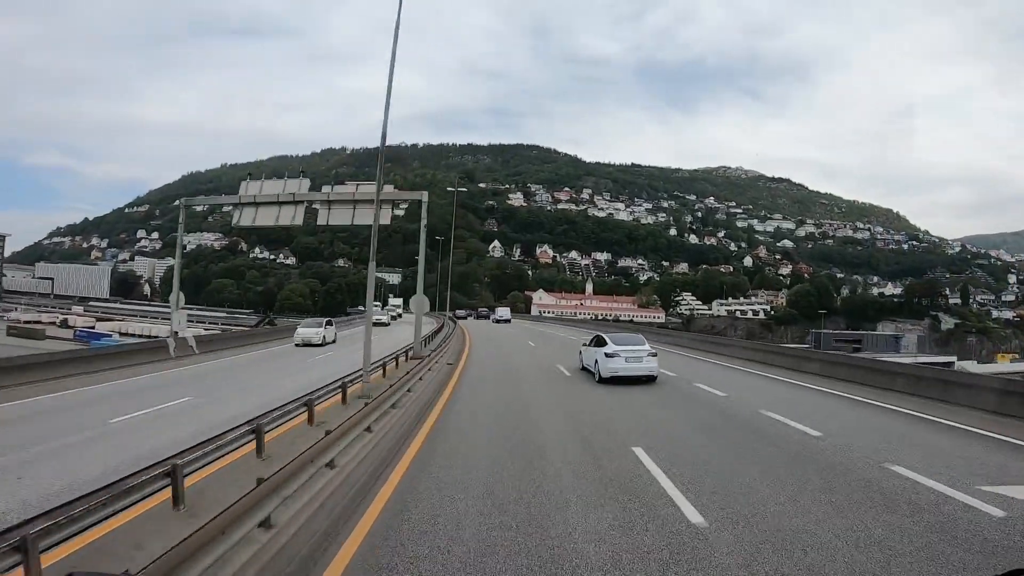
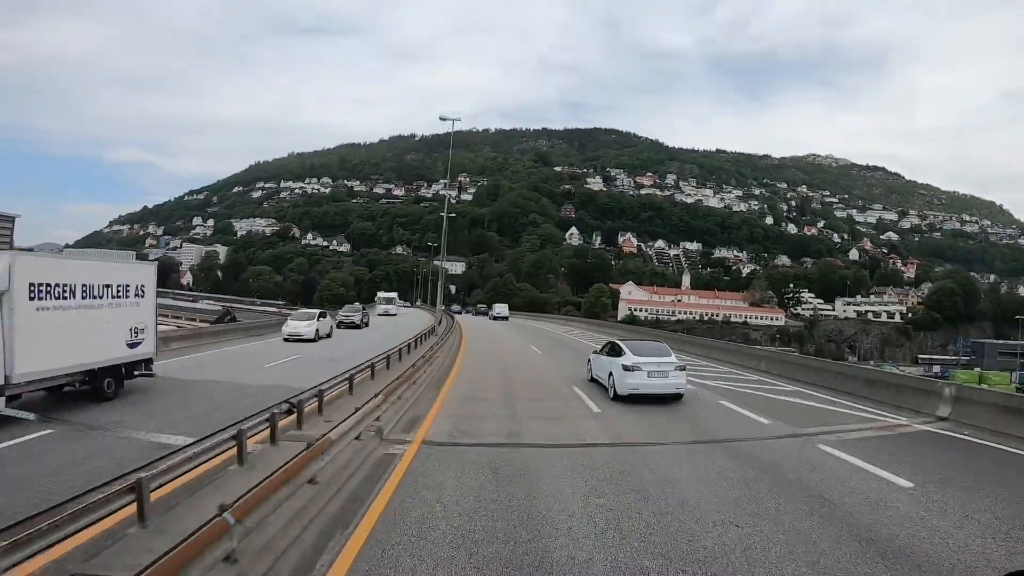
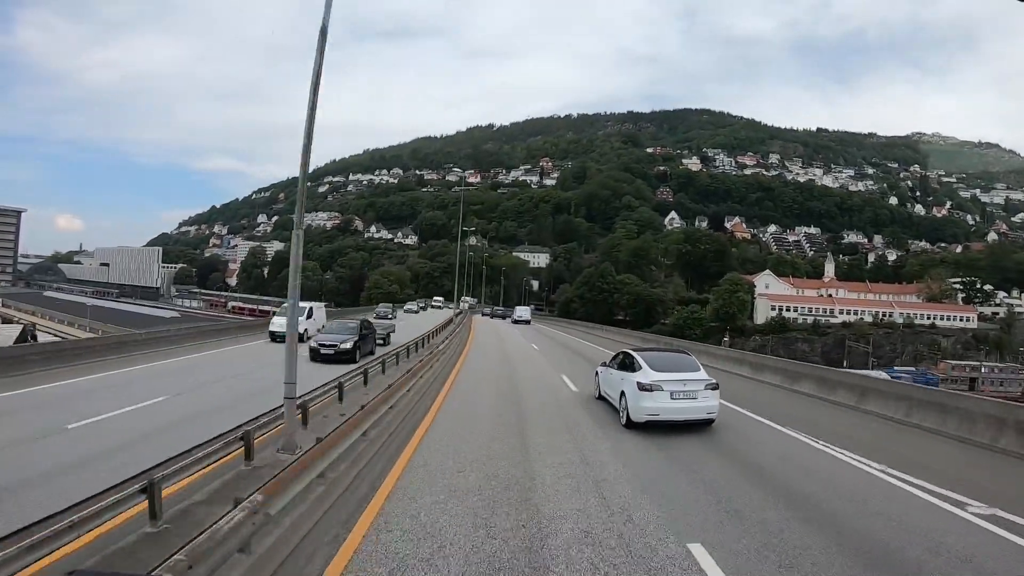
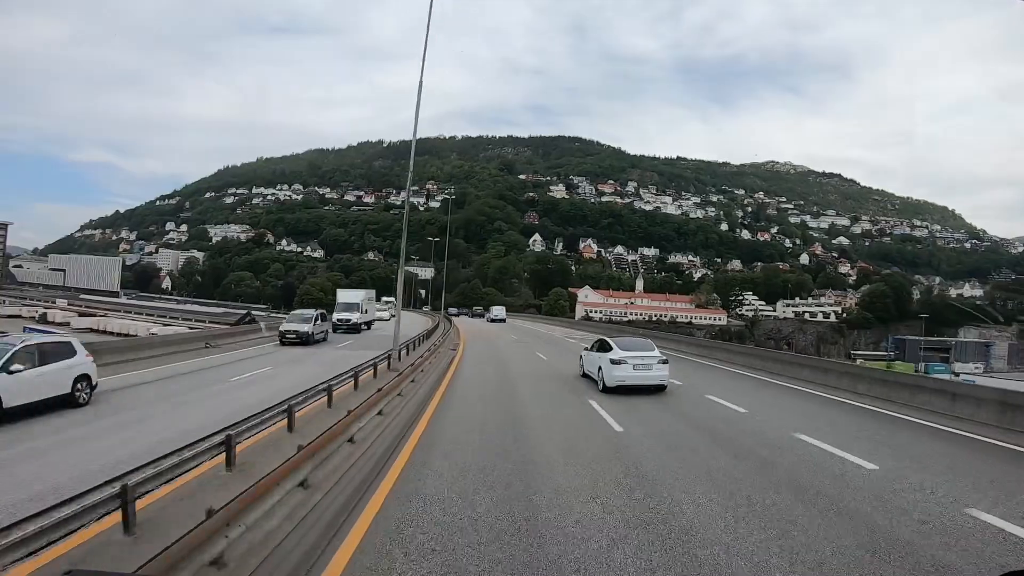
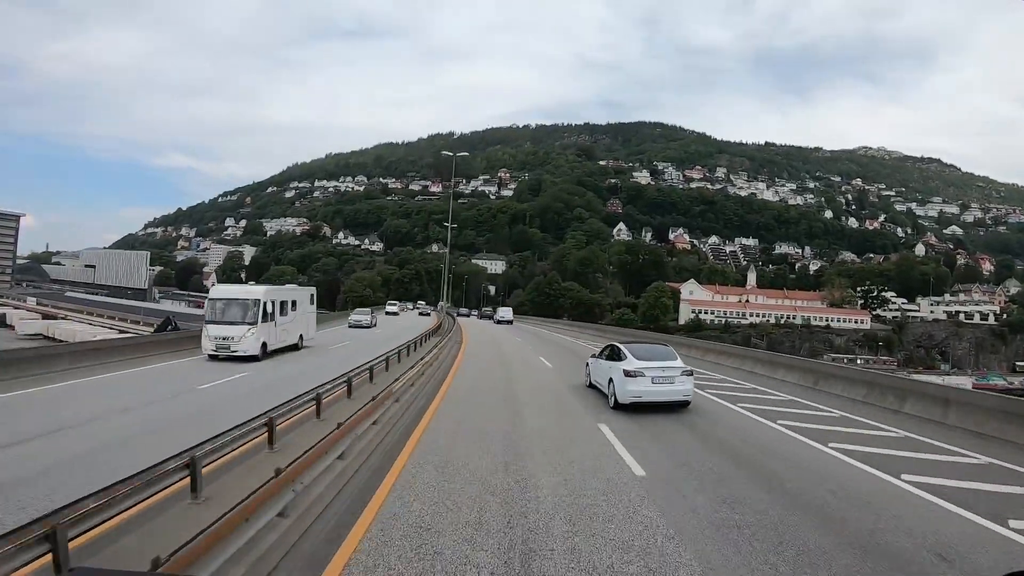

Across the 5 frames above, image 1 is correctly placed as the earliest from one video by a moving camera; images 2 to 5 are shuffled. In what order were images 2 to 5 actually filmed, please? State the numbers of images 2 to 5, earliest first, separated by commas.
4, 2, 5, 3
